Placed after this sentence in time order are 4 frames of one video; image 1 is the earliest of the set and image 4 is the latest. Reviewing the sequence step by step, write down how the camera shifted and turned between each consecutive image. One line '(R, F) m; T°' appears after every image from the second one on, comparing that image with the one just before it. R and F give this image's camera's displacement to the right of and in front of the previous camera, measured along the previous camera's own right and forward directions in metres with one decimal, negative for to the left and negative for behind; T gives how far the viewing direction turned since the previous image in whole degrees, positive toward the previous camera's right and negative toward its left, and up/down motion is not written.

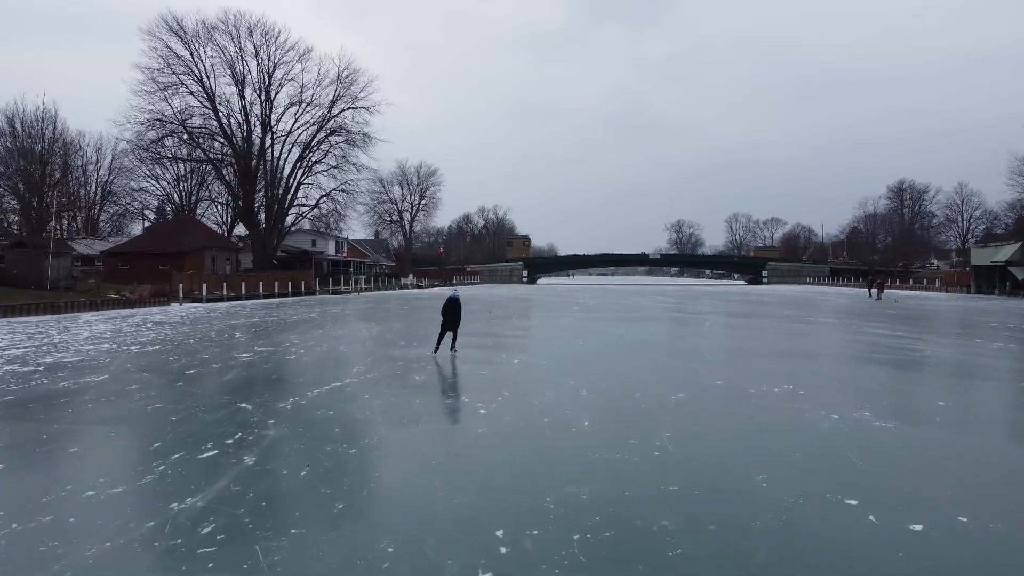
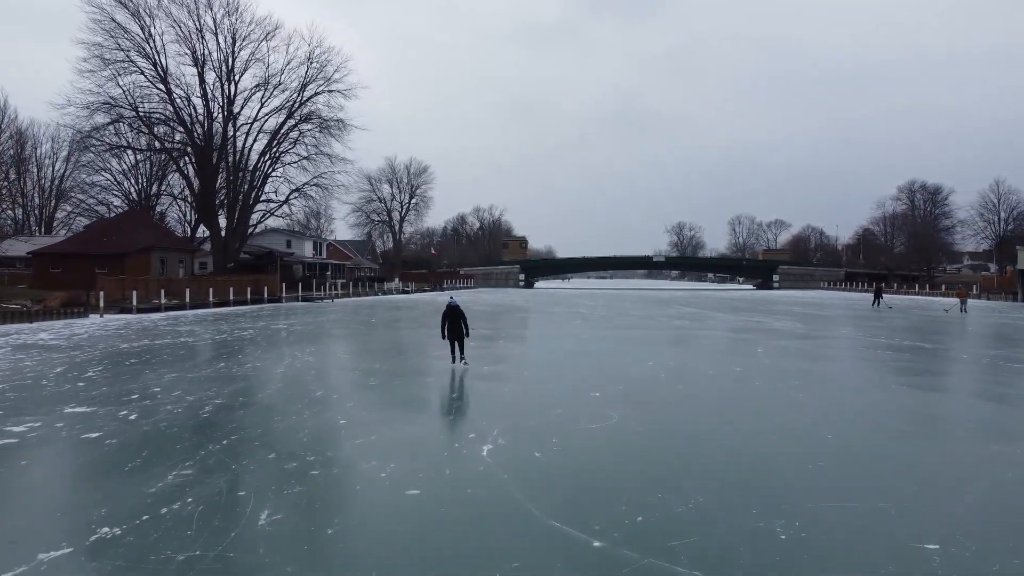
(+0.2, +4.2) m; 0°
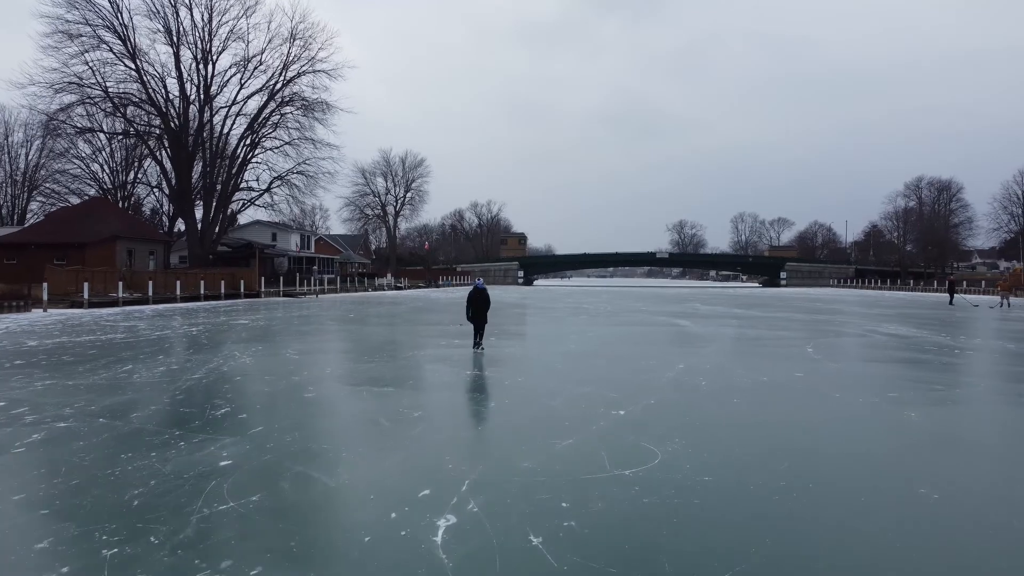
(+0.1, +2.3) m; 0°
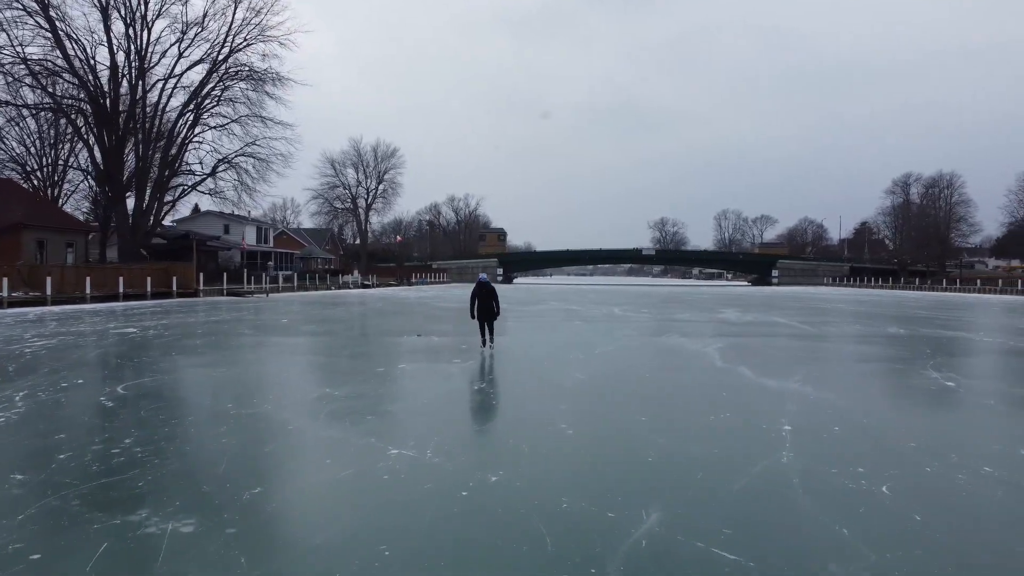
(+0.1, +3.6) m; +2°
